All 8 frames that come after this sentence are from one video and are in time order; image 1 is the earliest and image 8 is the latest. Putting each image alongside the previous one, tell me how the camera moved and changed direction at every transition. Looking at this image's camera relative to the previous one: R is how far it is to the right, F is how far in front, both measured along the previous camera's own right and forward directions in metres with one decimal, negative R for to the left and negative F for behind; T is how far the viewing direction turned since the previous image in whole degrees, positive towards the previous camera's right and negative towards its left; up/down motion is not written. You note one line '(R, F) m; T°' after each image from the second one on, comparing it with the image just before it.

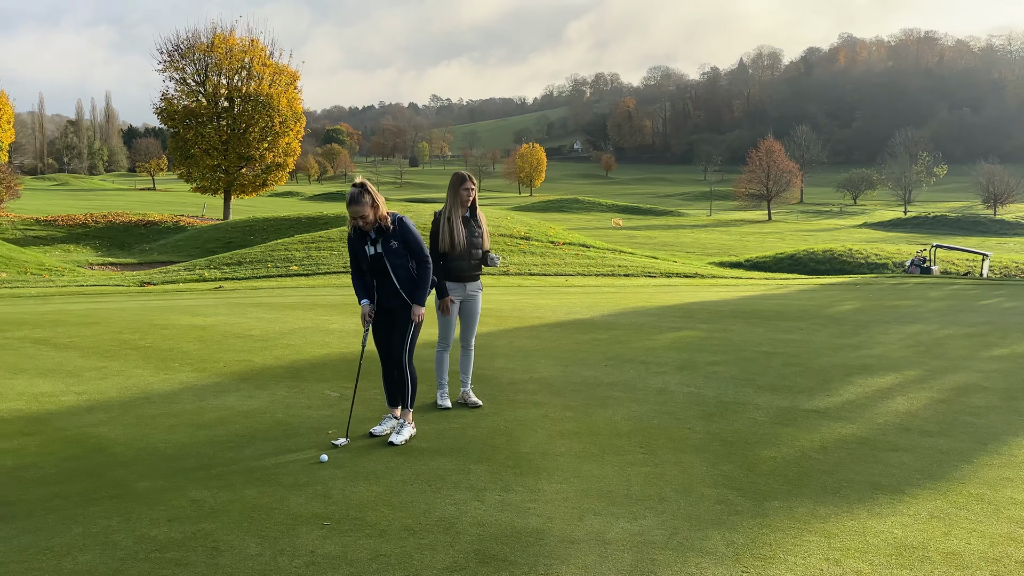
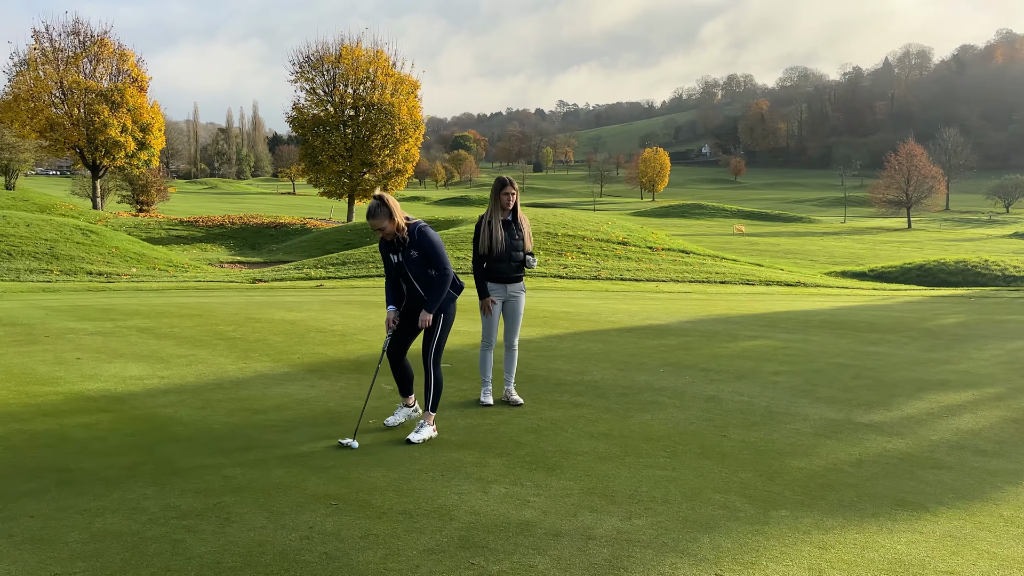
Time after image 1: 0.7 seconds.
(+0.5, -0.1) m; -8°
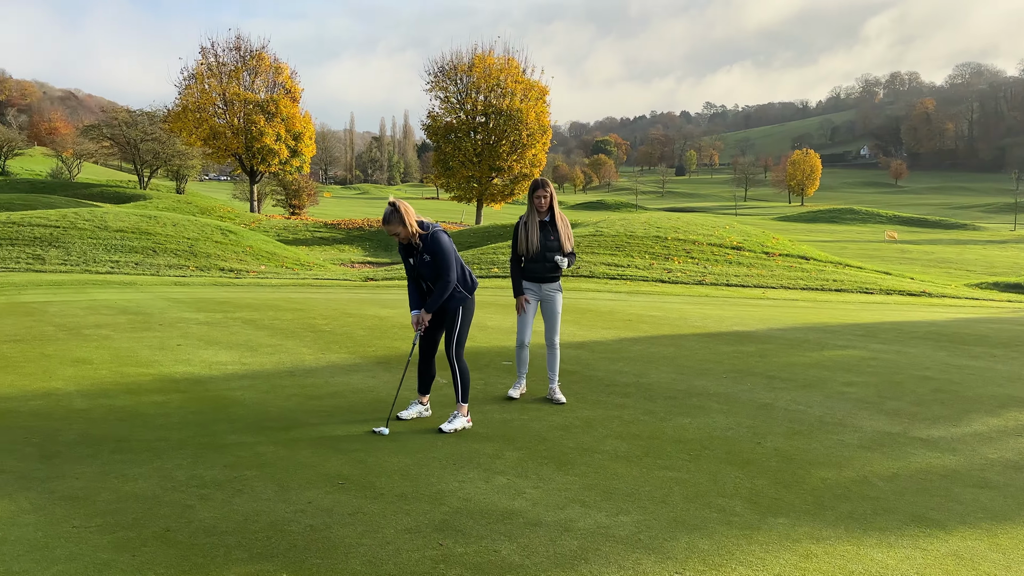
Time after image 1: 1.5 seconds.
(+0.6, -0.1) m; -10°
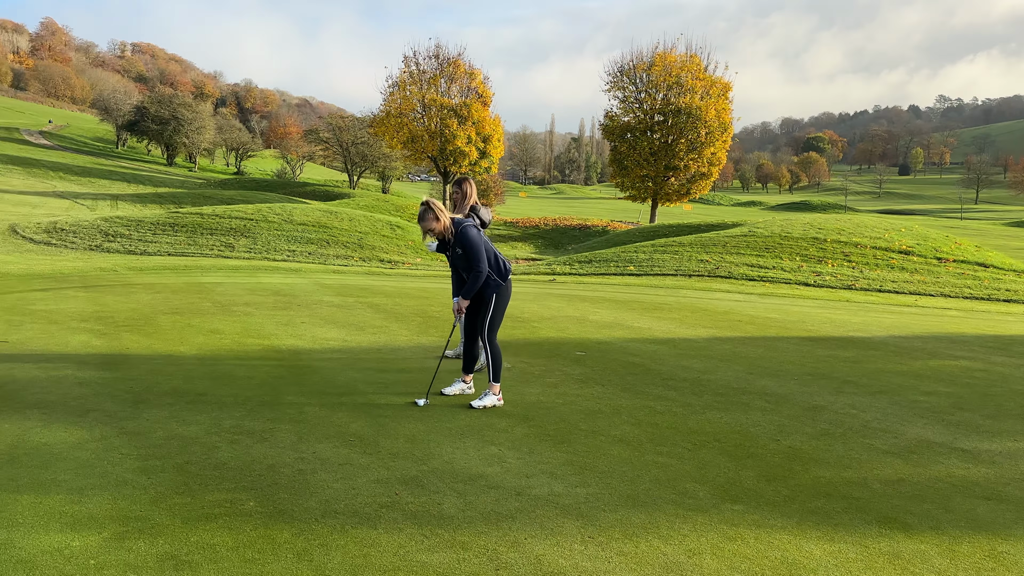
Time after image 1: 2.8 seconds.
(+1.0, -0.2) m; -14°
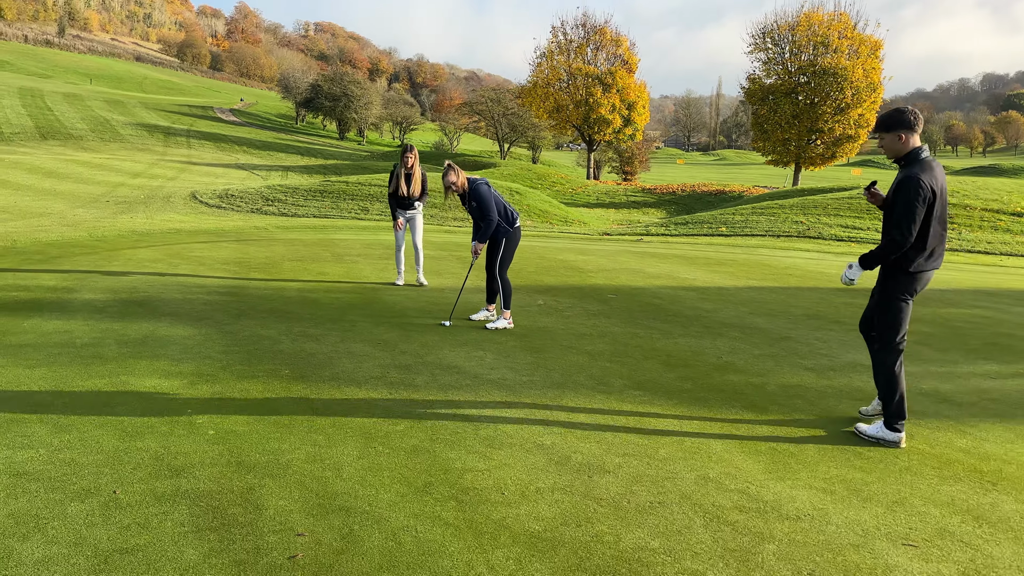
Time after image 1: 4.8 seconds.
(+1.2, -1.2) m; -11°
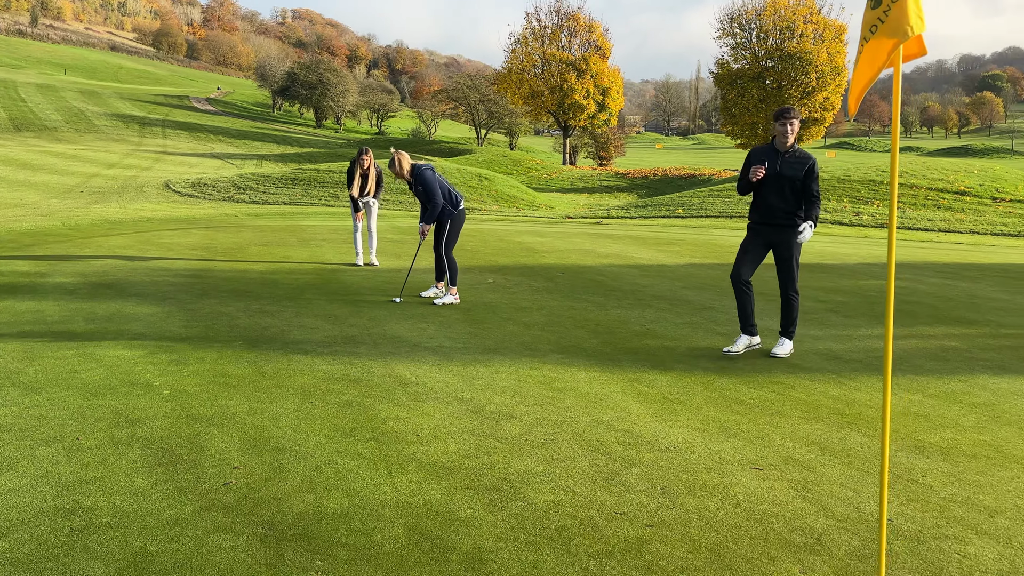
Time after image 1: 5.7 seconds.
(+0.3, -0.5) m; +1°
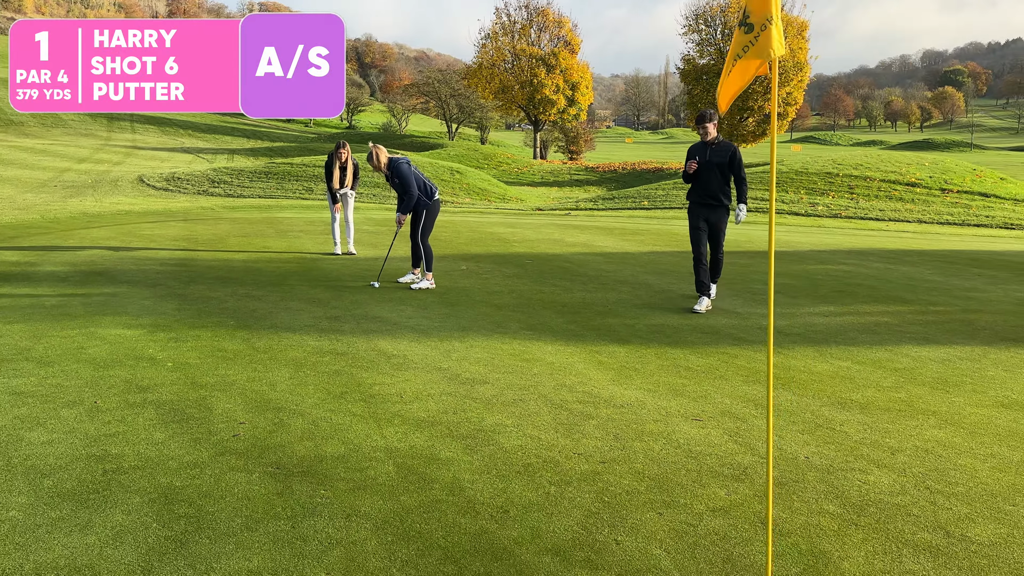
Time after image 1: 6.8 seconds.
(0.0, -0.5) m; +2°
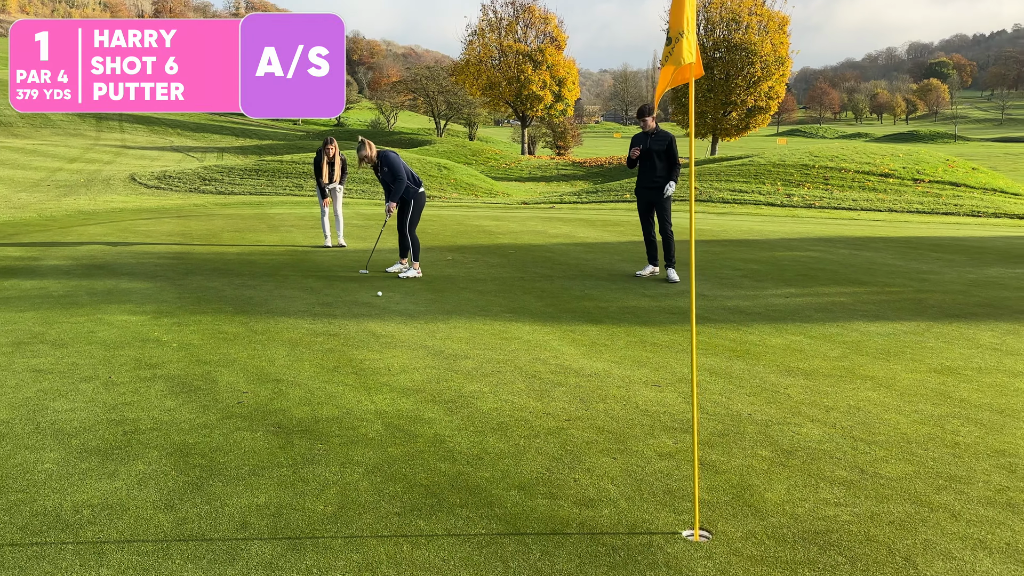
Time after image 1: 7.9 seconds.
(+0.1, -0.4) m; +1°
